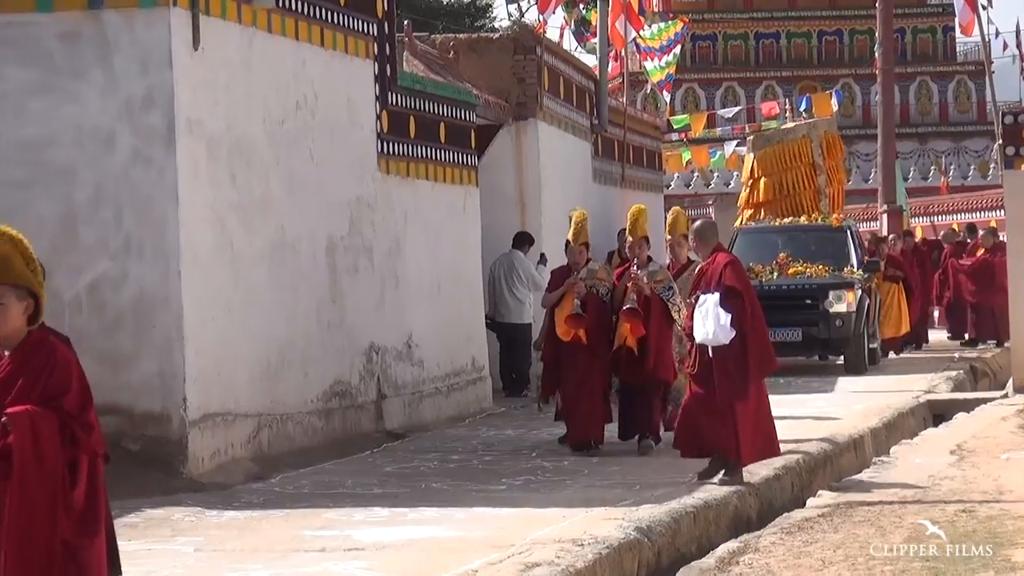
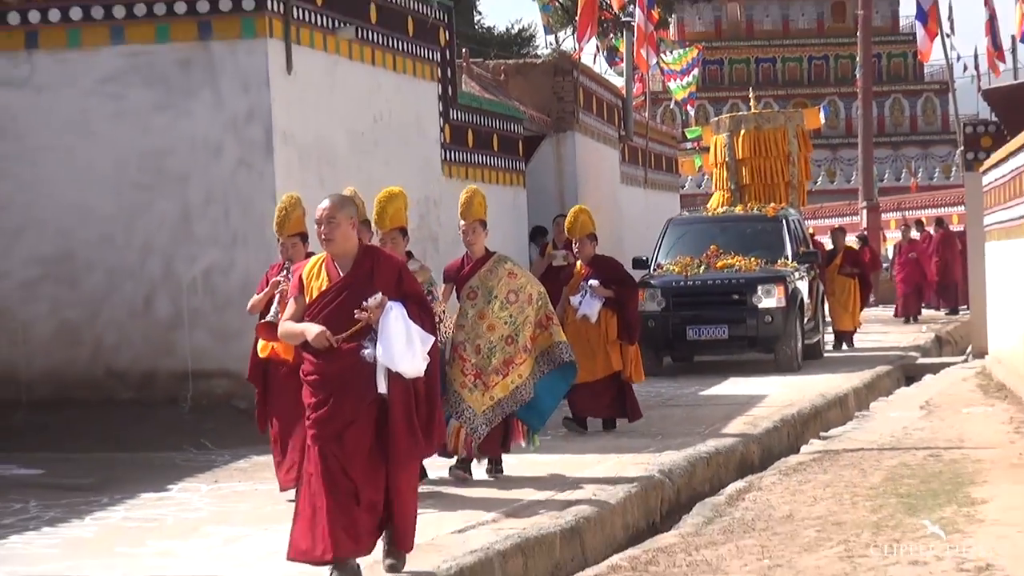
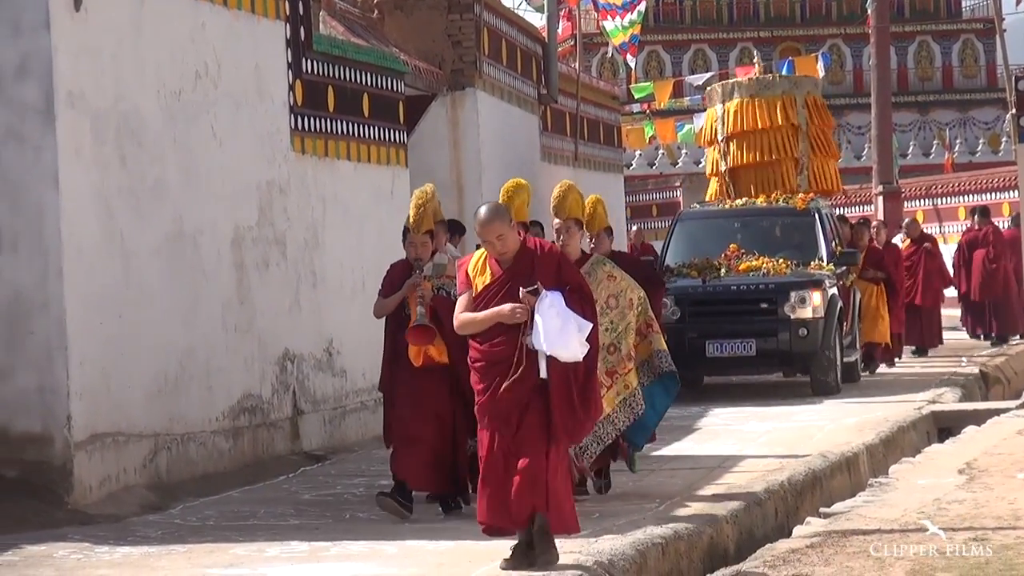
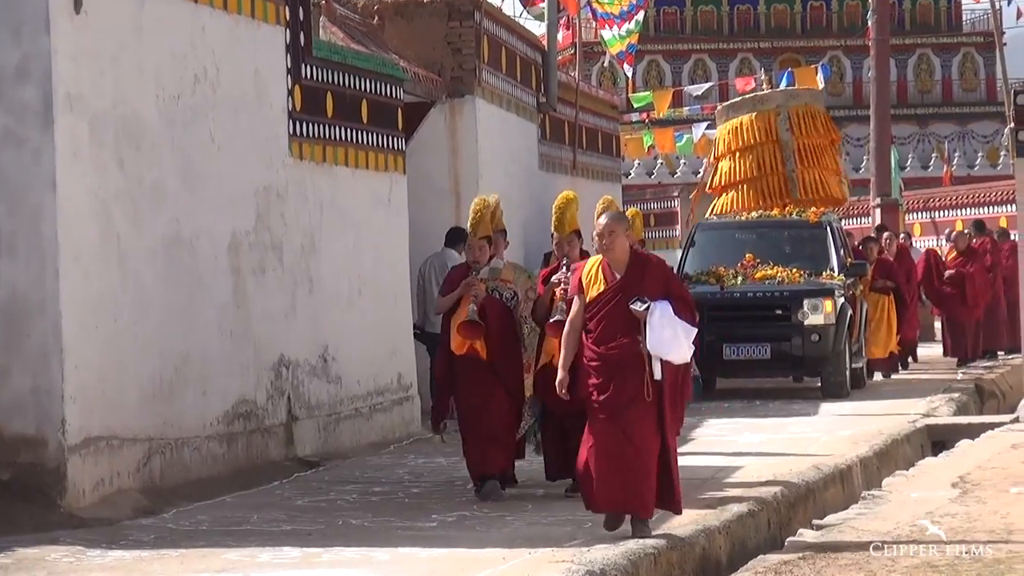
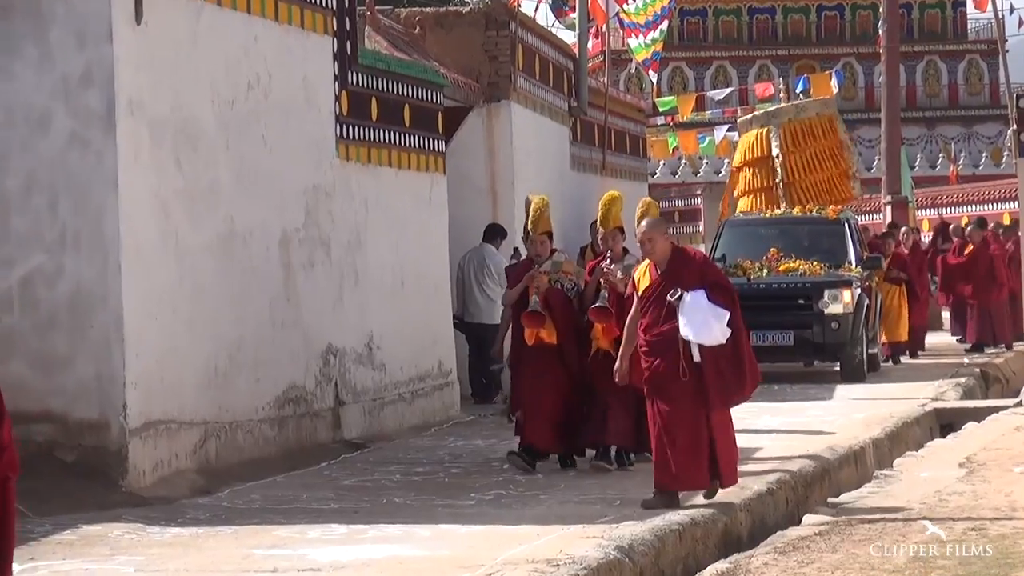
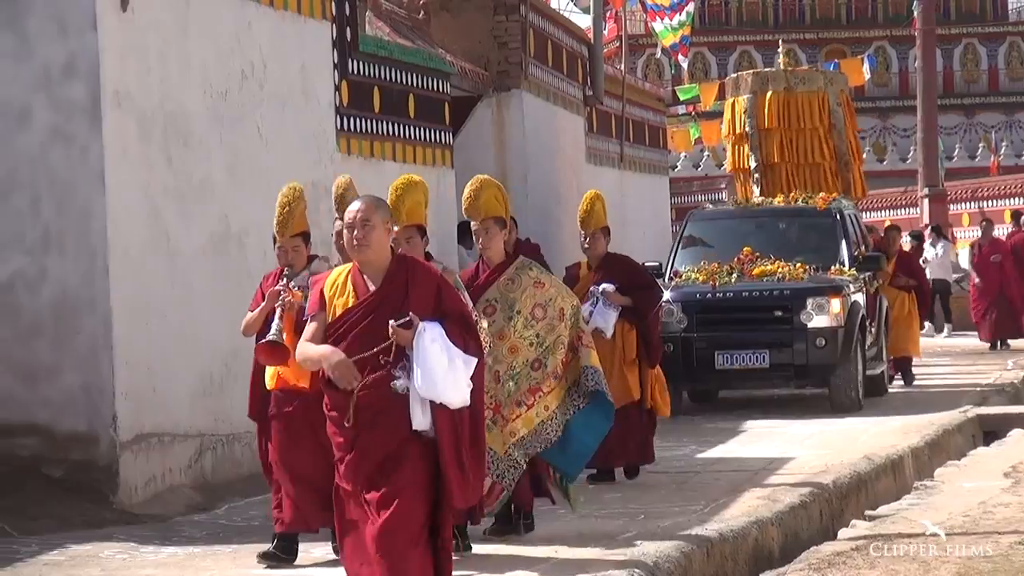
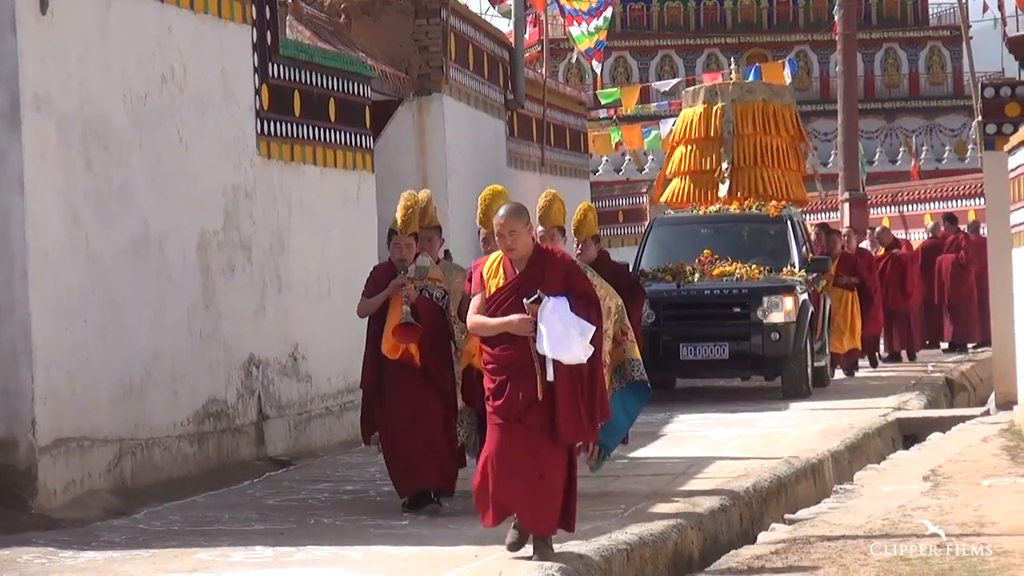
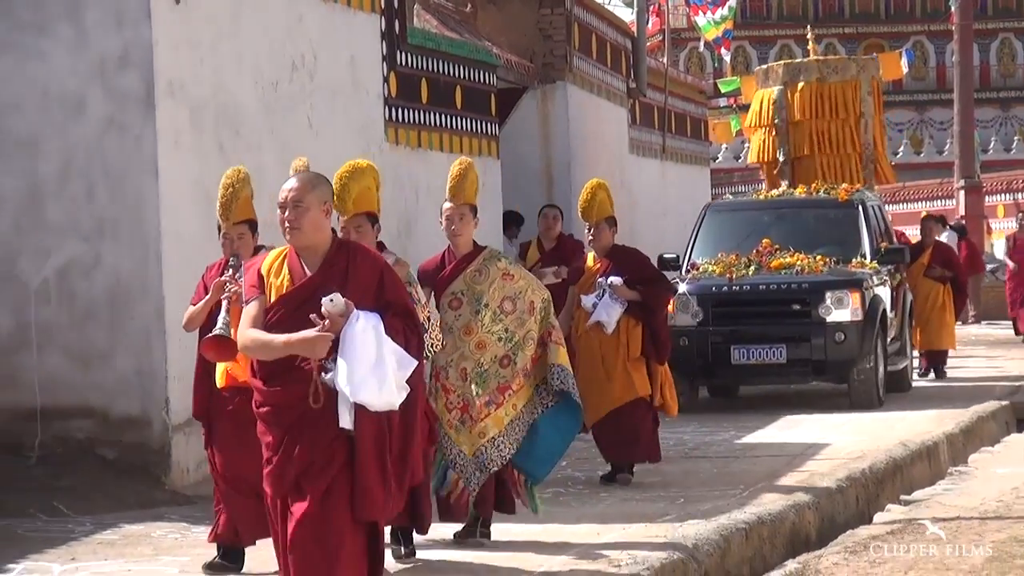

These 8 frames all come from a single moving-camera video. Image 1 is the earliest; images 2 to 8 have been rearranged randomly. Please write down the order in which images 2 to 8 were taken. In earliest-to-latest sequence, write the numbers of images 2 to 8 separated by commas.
5, 4, 7, 3, 6, 8, 2
